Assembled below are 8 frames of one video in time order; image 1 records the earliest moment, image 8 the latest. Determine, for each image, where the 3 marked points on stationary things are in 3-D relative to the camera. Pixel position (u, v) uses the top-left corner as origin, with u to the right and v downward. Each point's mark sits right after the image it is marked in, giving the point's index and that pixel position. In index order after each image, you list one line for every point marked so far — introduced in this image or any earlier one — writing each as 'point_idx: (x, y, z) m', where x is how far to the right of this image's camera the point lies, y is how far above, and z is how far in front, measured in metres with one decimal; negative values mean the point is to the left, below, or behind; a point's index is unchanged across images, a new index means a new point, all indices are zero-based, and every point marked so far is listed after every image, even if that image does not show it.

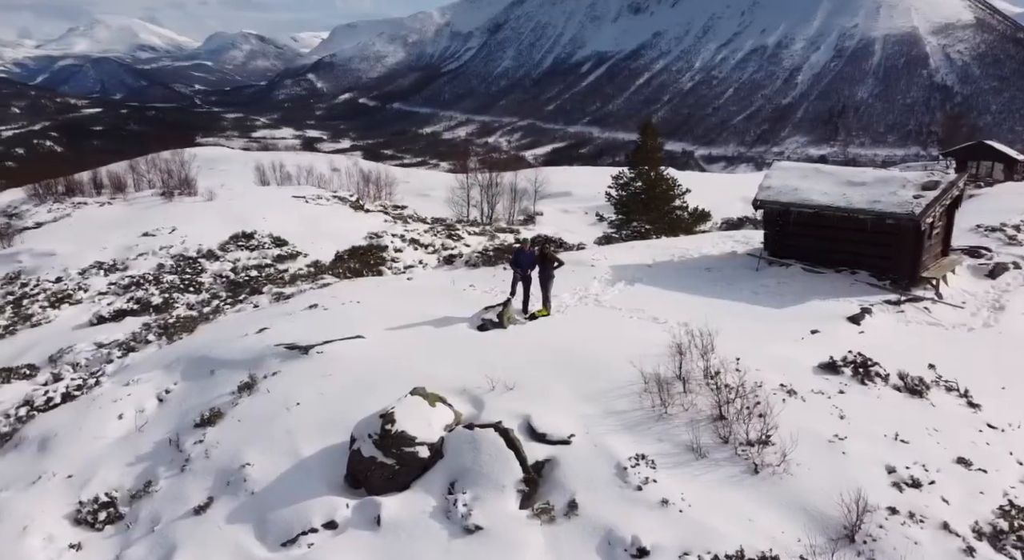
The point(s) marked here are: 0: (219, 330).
0: (-7.1, -1.1, +13.6) m
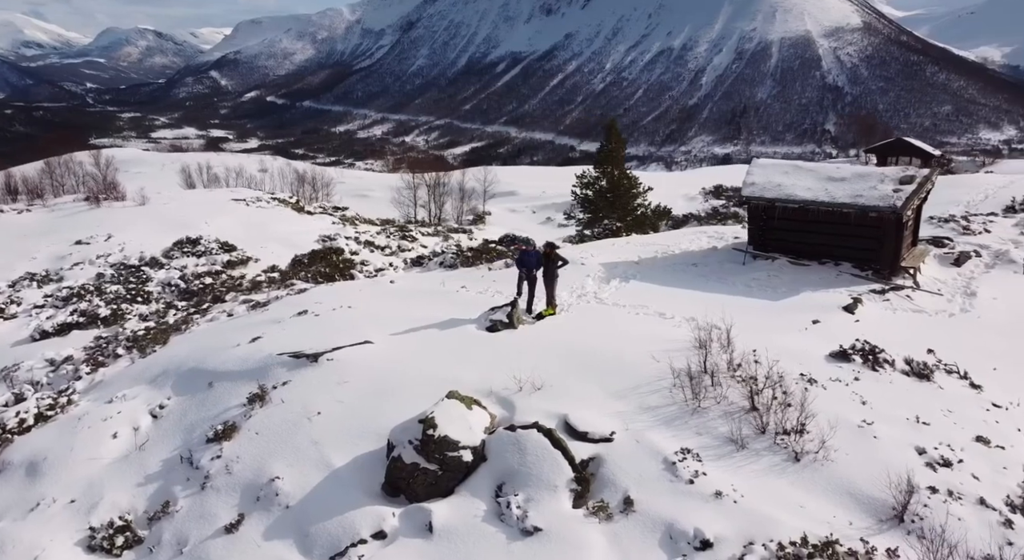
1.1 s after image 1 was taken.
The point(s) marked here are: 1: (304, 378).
0: (-7.2, -1.3, +12.9) m
1: (-3.1, -1.5, +8.5) m
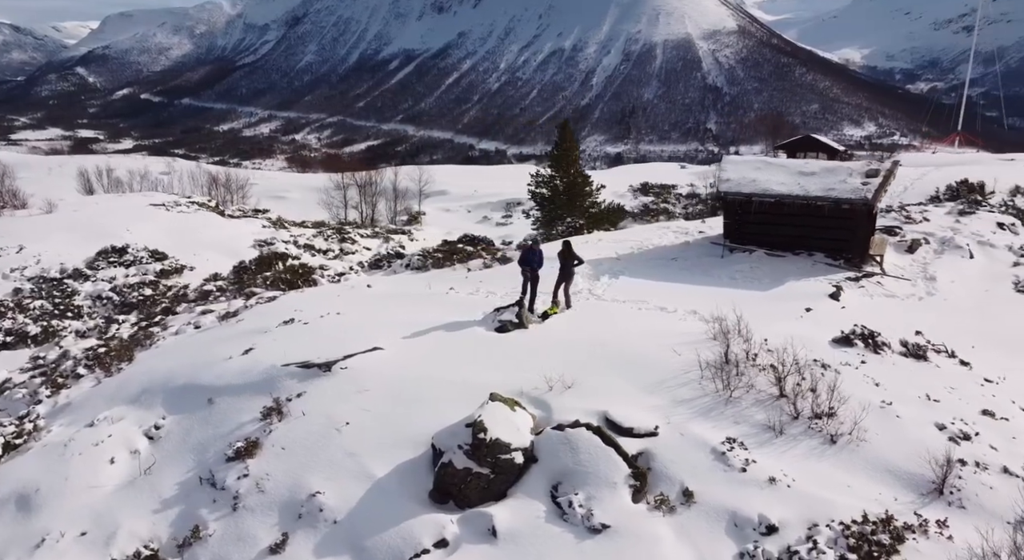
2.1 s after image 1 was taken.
0: (-7.2, -1.5, +12.0) m
1: (-2.7, -1.5, +8.1) m
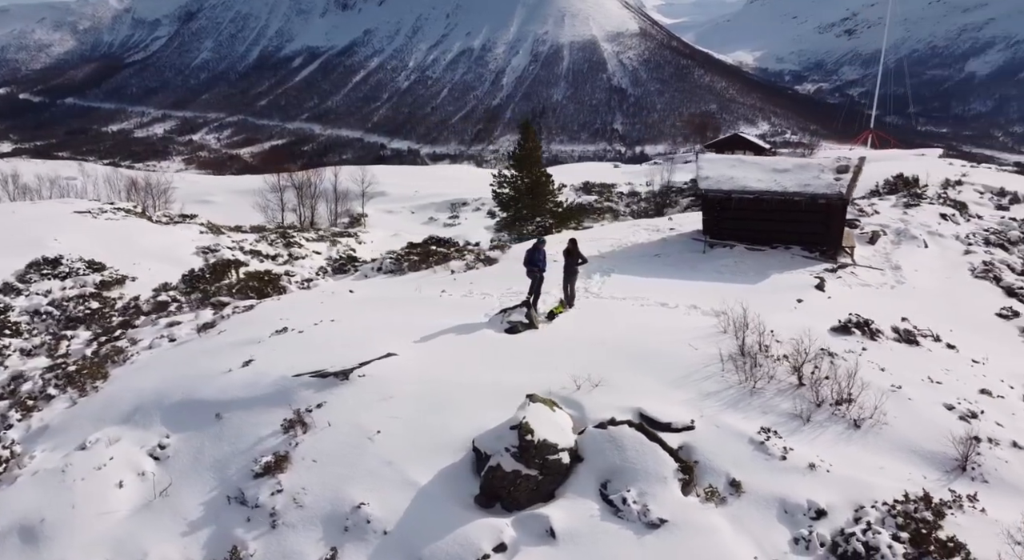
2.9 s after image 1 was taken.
0: (-7.2, -1.7, +11.4) m
1: (-2.3, -1.6, +7.8) m
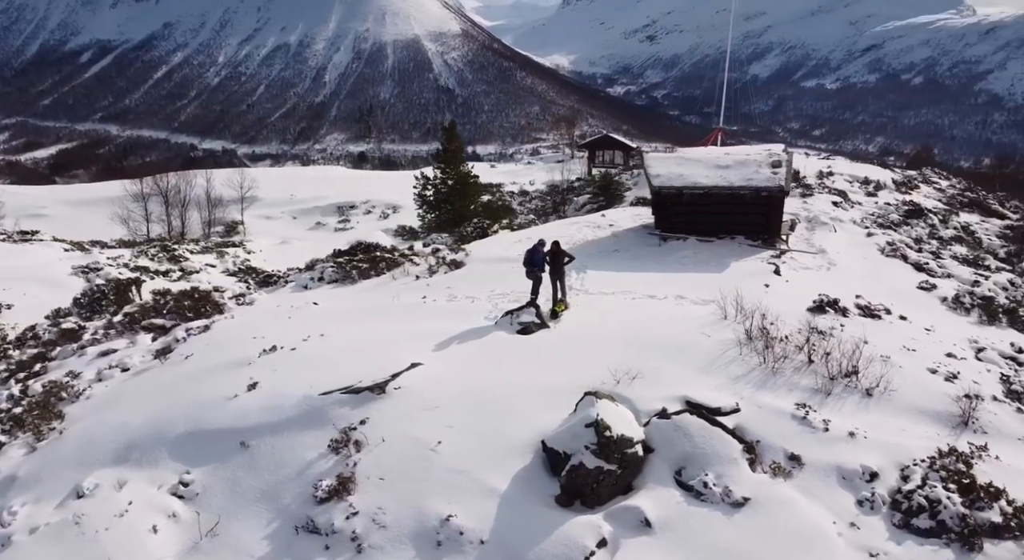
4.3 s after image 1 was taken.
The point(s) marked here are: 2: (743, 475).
0: (-7.0, -2.1, +10.2) m
1: (-1.7, -1.7, +7.5) m
2: (+2.6, -2.2, +6.3) m
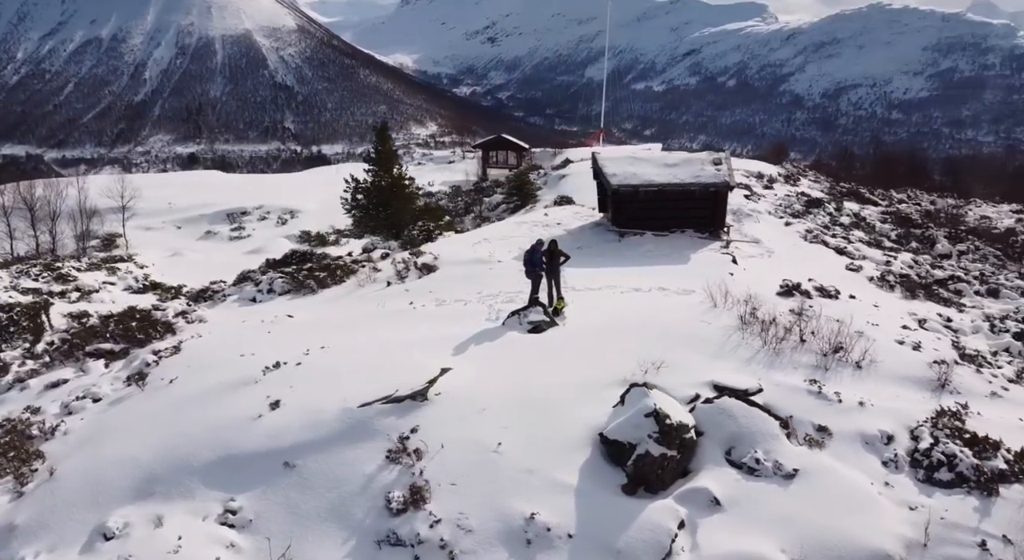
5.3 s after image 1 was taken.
0: (-6.7, -2.5, +9.4) m
1: (-1.1, -1.8, +7.5) m
2: (+3.3, -2.1, +7.0) m
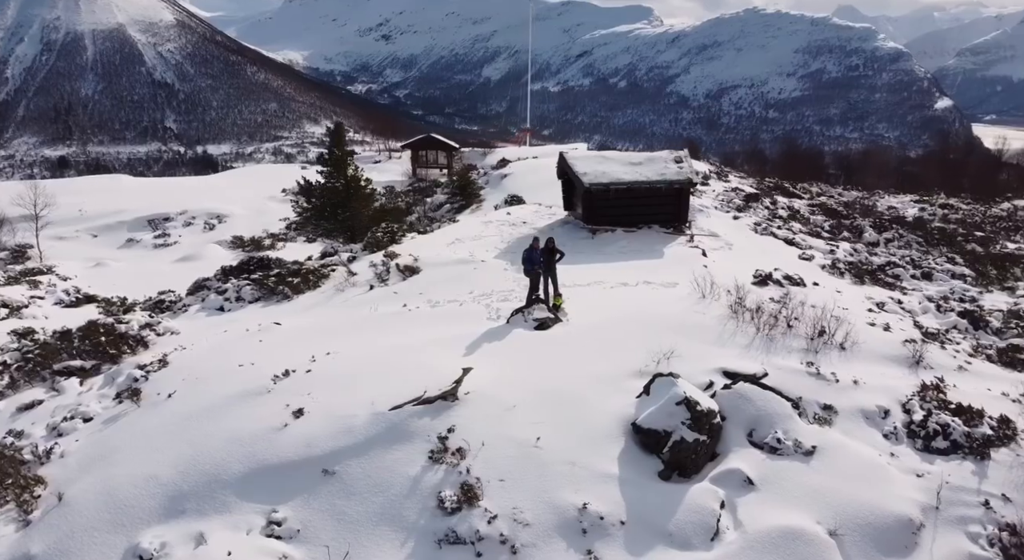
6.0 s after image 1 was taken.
0: (-6.4, -2.7, +9.0) m
1: (-0.6, -1.8, +7.6) m
2: (+3.8, -1.9, +7.5) m
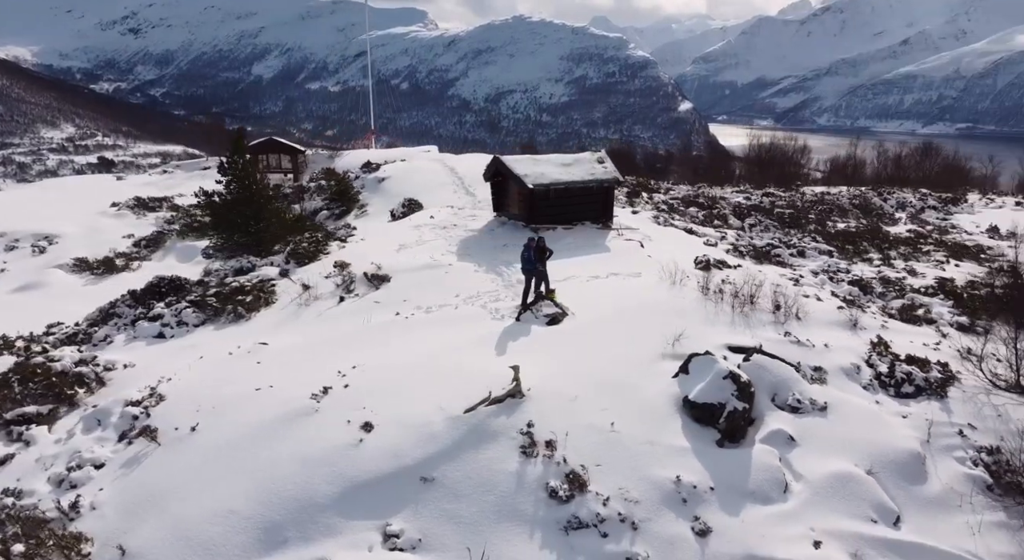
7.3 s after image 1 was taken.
0: (-5.4, -3.2, +8.3) m
1: (+0.4, -1.9, +8.1) m
2: (+4.8, -1.6, +8.8) m
